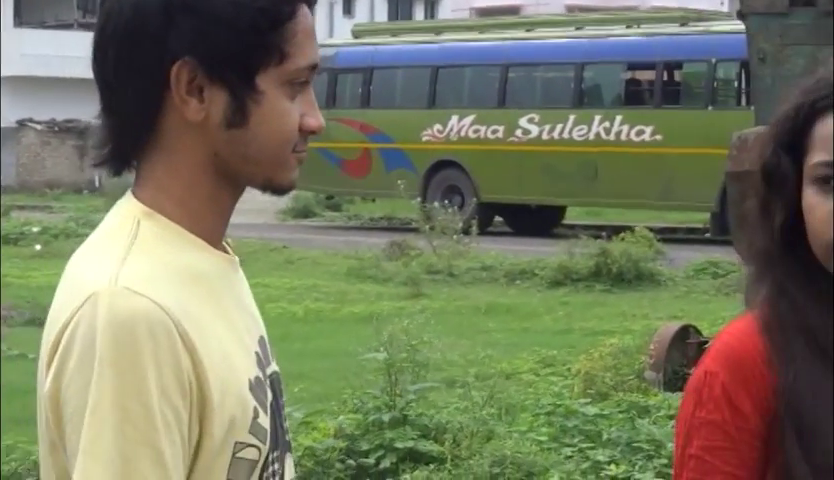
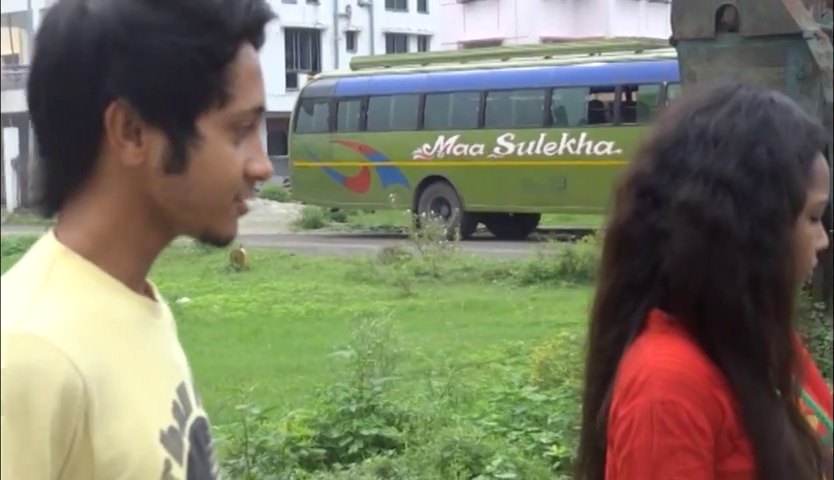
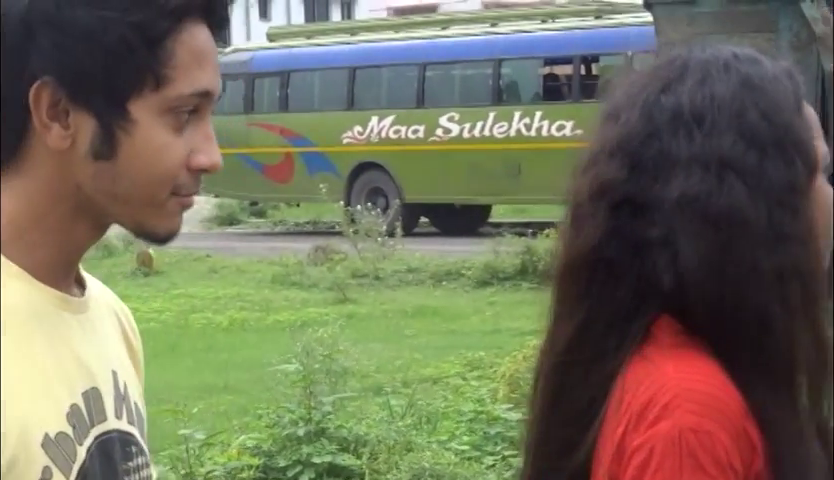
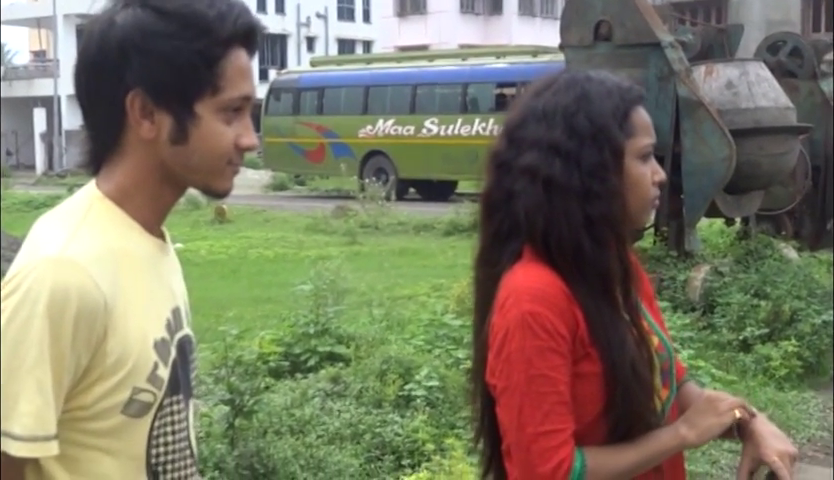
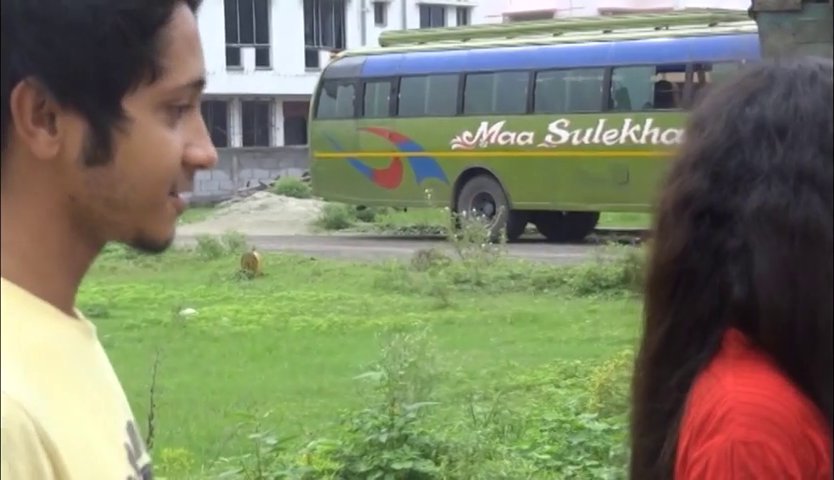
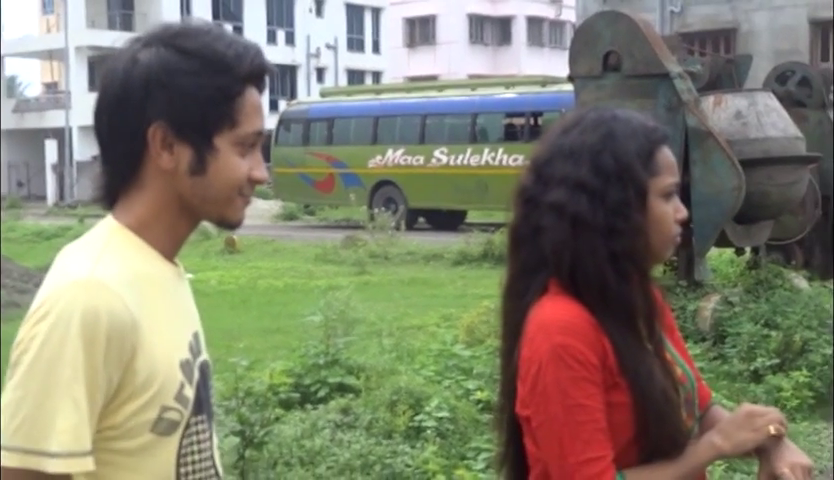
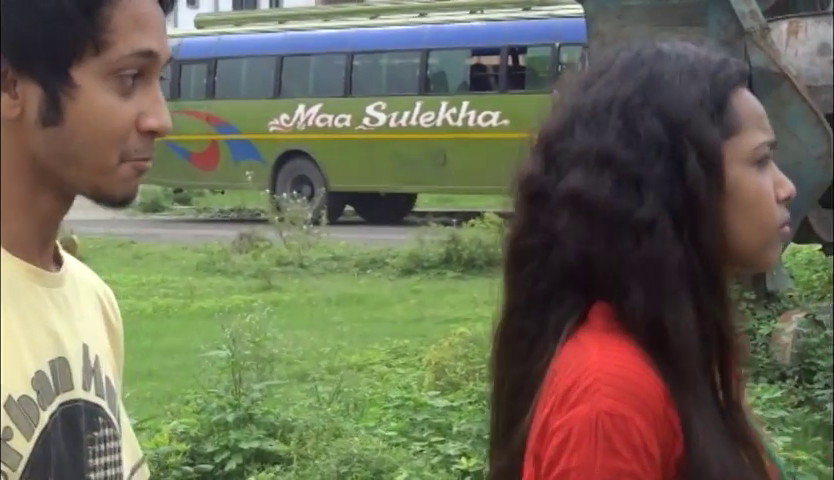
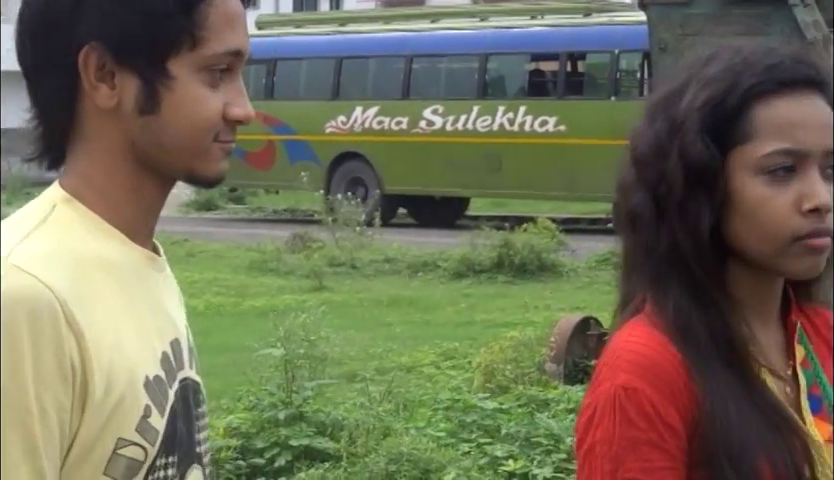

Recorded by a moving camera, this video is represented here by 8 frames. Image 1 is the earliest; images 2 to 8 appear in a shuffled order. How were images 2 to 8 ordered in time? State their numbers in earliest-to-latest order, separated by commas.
8, 7, 3, 5, 2, 6, 4
